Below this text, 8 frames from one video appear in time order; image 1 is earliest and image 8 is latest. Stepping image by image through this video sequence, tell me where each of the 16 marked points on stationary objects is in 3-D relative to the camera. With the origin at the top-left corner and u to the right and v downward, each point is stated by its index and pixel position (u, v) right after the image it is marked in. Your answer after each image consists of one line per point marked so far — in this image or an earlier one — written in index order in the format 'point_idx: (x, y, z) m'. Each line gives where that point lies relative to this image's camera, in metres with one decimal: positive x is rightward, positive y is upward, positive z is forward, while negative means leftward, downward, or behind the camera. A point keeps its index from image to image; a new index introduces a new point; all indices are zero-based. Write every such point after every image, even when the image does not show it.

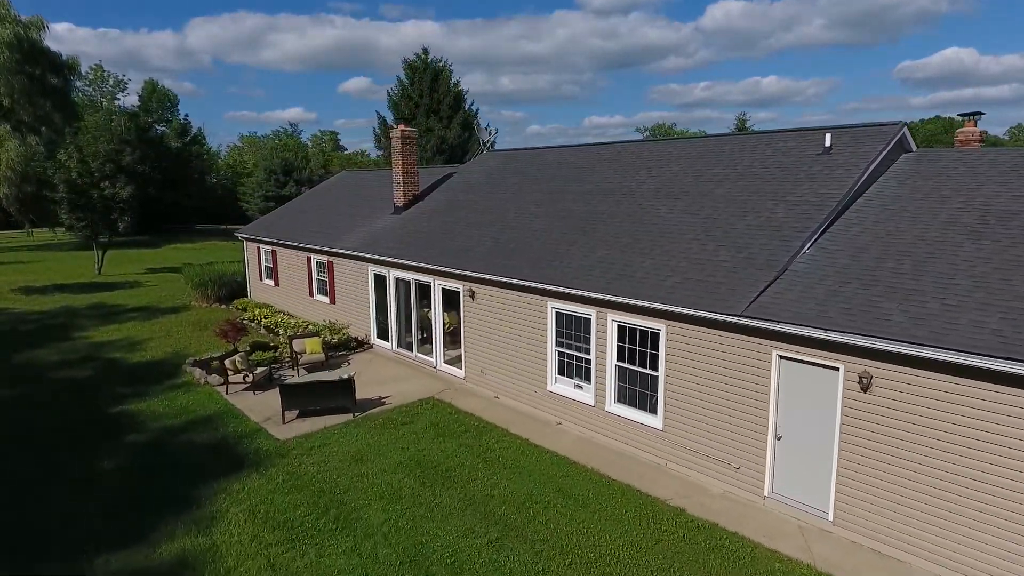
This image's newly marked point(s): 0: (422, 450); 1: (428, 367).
0: (-1.4, -2.6, +9.7) m
1: (-1.9, -1.8, +13.7) m
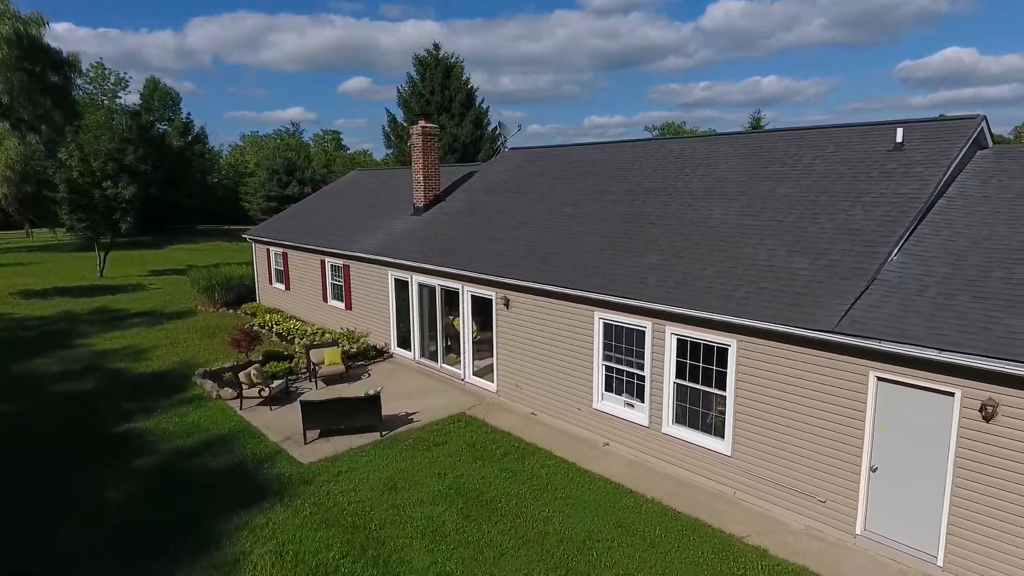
0: (-0.7, -2.7, +8.8) m
1: (-1.2, -1.9, +12.8) m
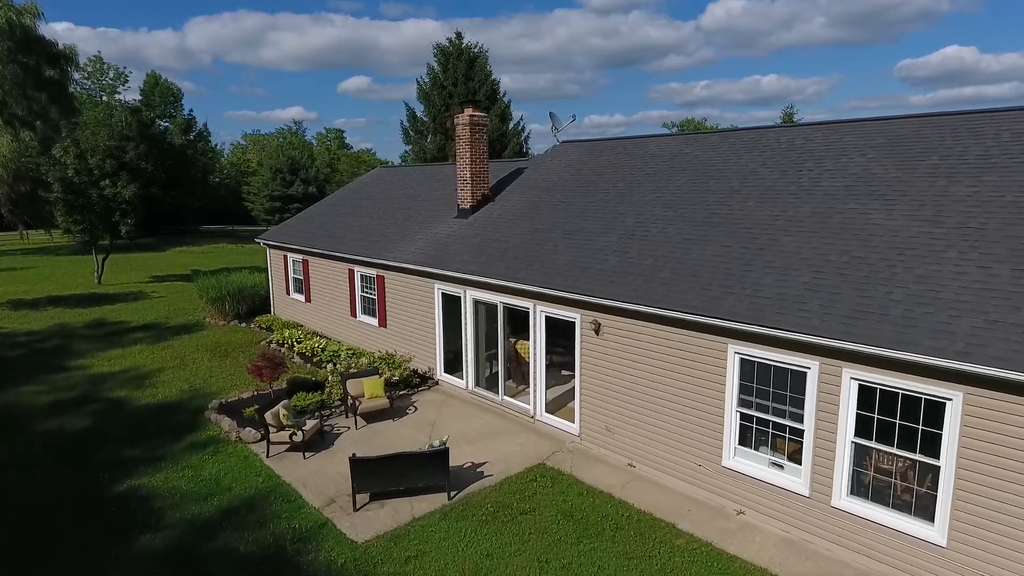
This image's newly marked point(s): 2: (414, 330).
0: (+0.7, -3.0, +6.6) m
1: (+0.2, -2.2, +10.7) m
2: (-2.1, -0.9, +13.0) m
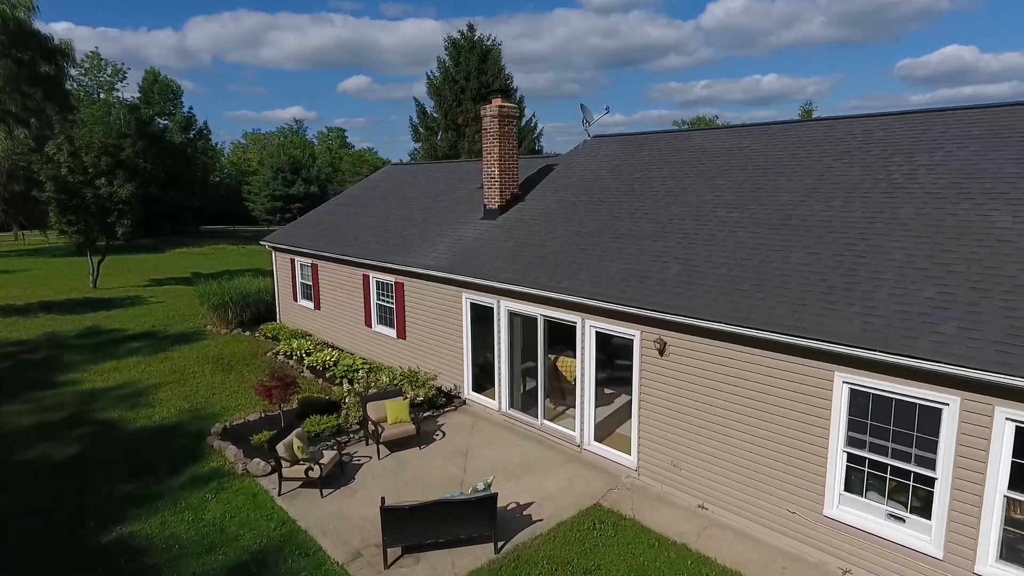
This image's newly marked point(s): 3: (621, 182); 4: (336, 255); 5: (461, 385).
0: (+1.3, -3.2, +5.4) m
1: (+0.8, -2.4, +9.4) m
2: (-1.4, -1.1, +11.7) m
3: (+2.1, +2.0, +11.6) m
4: (-4.1, +0.8, +14.2) m
5: (-0.9, -1.8, +11.3) m
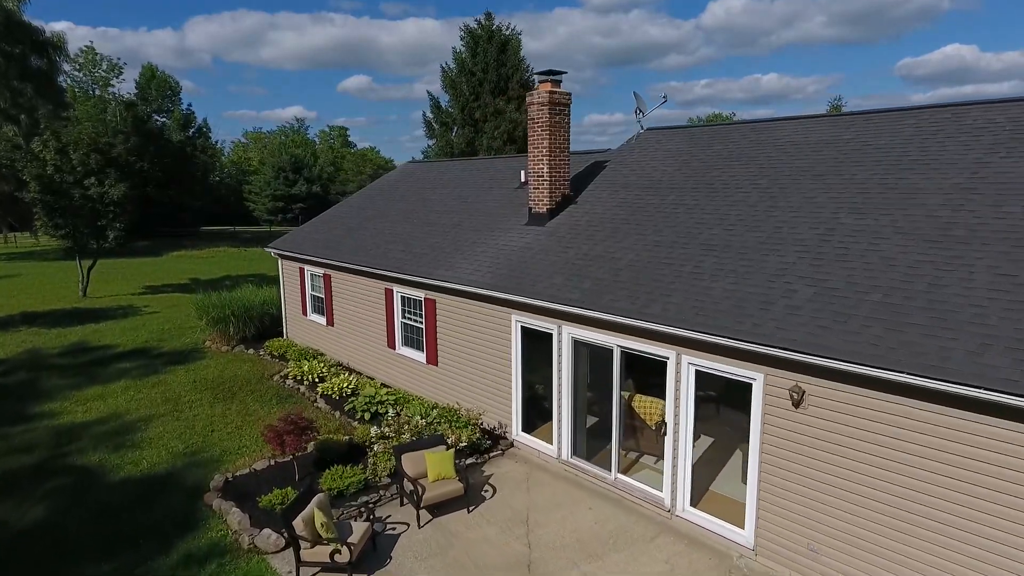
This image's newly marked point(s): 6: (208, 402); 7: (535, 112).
0: (+2.2, -3.5, +3.6) m
1: (+1.7, -2.7, +7.6) m
2: (-0.5, -1.4, +9.9) m
3: (+2.9, +1.7, +9.7) m
4: (-3.2, +0.5, +12.4) m
5: (-0.1, -2.1, +9.5) m
6: (-5.9, -2.2, +11.8) m
7: (+0.4, +3.0, +10.5) m
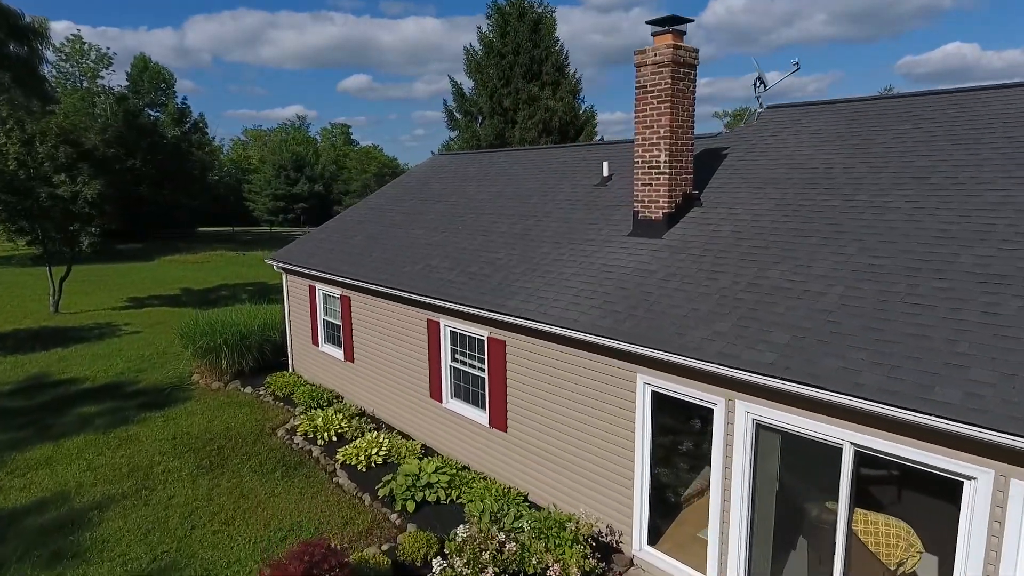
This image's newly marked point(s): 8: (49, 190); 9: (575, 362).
0: (+3.4, -4.0, +0.5) m
1: (+3.0, -3.2, +4.5) m
2: (+0.7, -1.8, +6.8) m
3: (+4.2, +1.3, +6.7) m
4: (-1.9, 0.0, +9.3) m
5: (+1.2, -2.5, +6.4) m
6: (-4.6, -2.6, +8.8) m
7: (+1.6, +2.6, +7.5) m
8: (-13.5, +2.8, +17.9) m
9: (+0.7, -0.8, +6.7) m
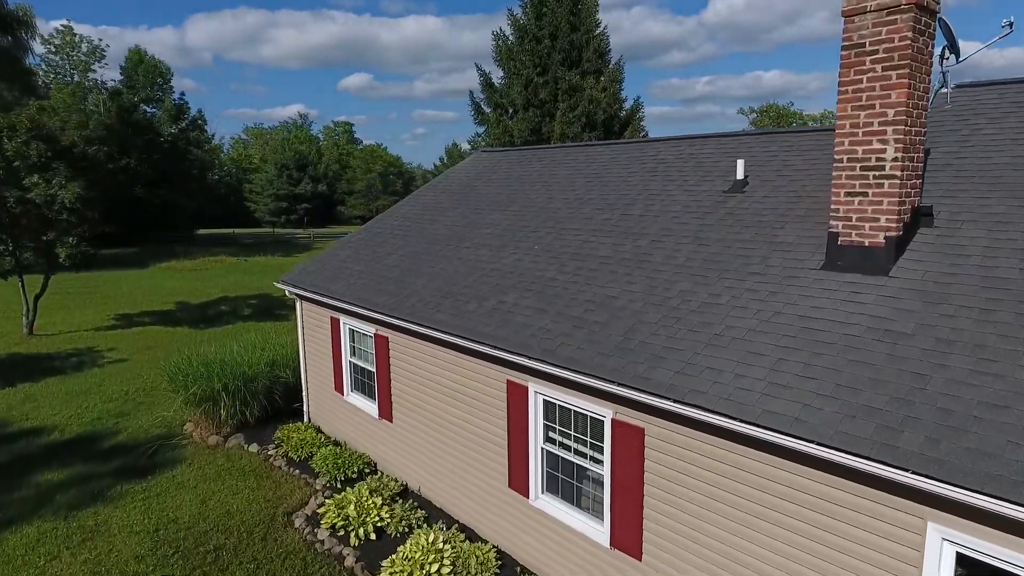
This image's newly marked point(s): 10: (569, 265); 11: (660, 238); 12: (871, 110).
0: (+4.6, -4.5, -2.0) m
1: (+4.1, -3.7, +2.0) m
2: (+1.9, -2.3, +4.3) m
3: (+5.4, +0.8, +4.1) m
4: (-0.8, -0.5, +6.8) m
5: (+2.4, -3.0, +3.9) m
6: (-3.4, -3.1, +6.2) m
7: (+2.8, +2.1, +4.9) m
8: (-12.3, +2.4, +15.4) m
9: (+1.9, -1.3, +4.1) m
10: (+0.6, +0.3, +7.0) m
11: (+1.6, +0.6, +6.7) m
12: (+2.9, +1.4, +4.9) m
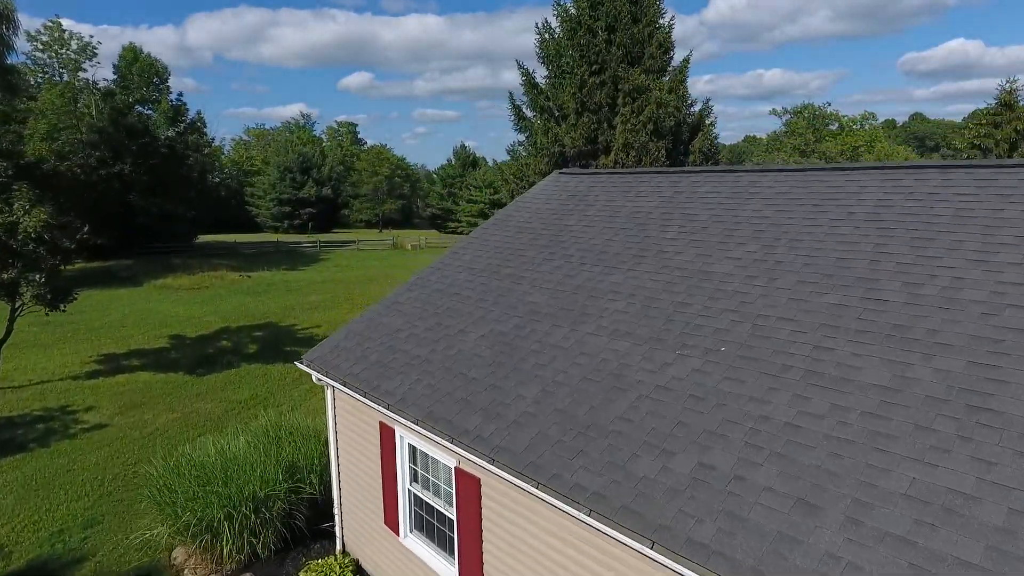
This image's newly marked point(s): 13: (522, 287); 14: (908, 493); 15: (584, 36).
0: (+6.0, -5.5, -4.9) m
1: (+5.5, -4.7, -0.9) m
2: (+3.3, -3.3, +1.4) m
3: (+6.7, -0.2, +1.3) m
4: (+0.6, -1.5, +3.9) m
5: (+3.8, -4.0, +1.0) m
6: (-2.0, -4.1, +3.4) m
7: (+4.2, +1.1, +2.0) m
8: (-10.9, +1.4, +12.5) m
9: (+3.2, -2.3, +1.3) m
10: (+2.0, -0.7, +4.1) m
11: (+3.0, -0.4, +3.8) m
12: (+4.2, +0.4, +2.0) m
13: (+0.1, 0.0, +7.0) m
14: (+2.2, -1.1, +3.3) m
15: (+1.9, +7.0, +17.0) m
